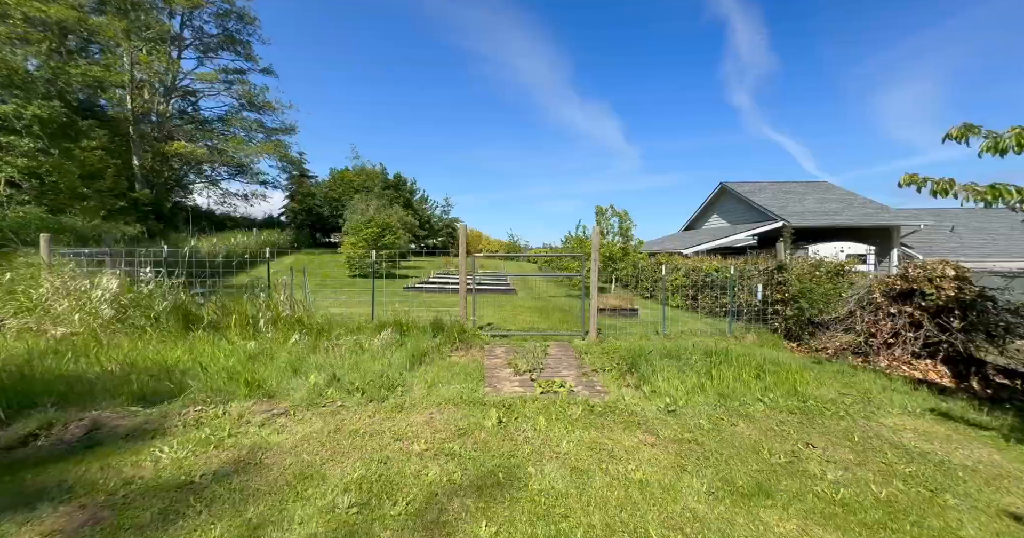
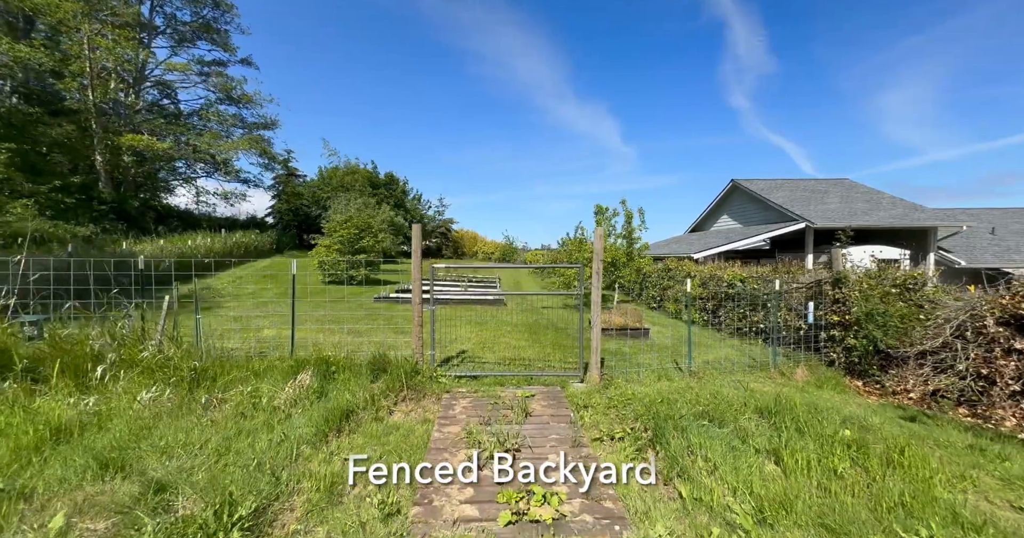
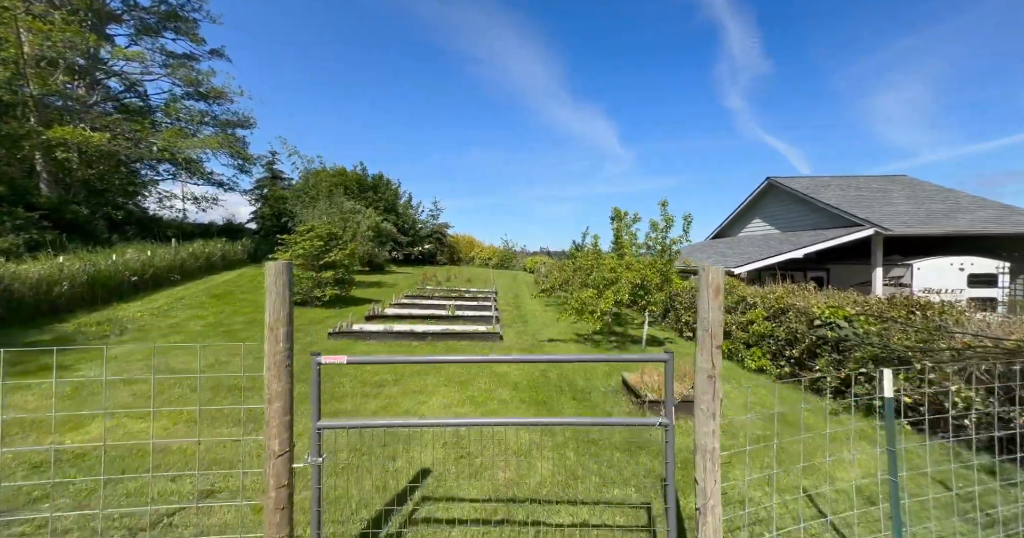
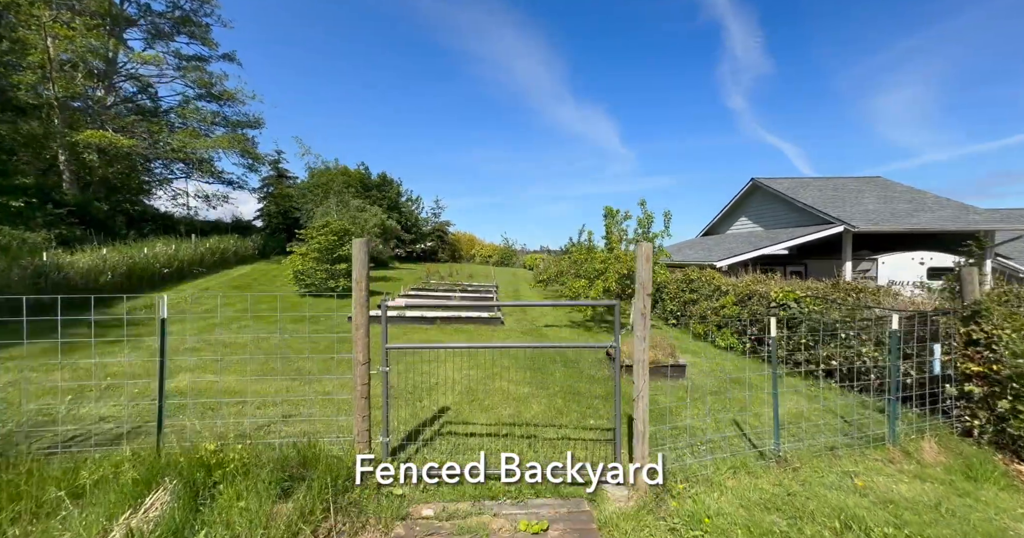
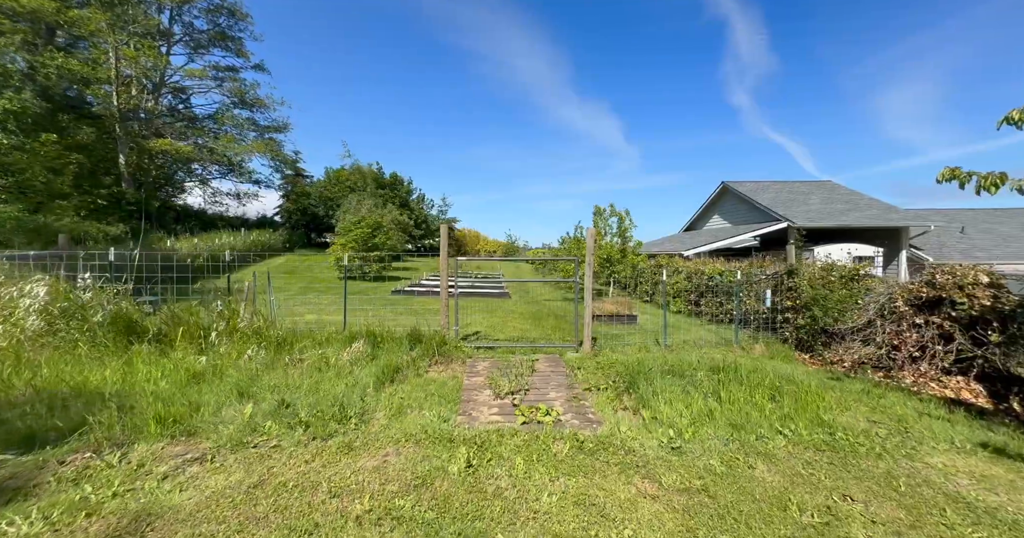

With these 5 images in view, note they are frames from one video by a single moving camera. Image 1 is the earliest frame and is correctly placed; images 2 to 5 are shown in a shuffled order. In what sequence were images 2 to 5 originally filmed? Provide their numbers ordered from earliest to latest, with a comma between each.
5, 2, 4, 3
